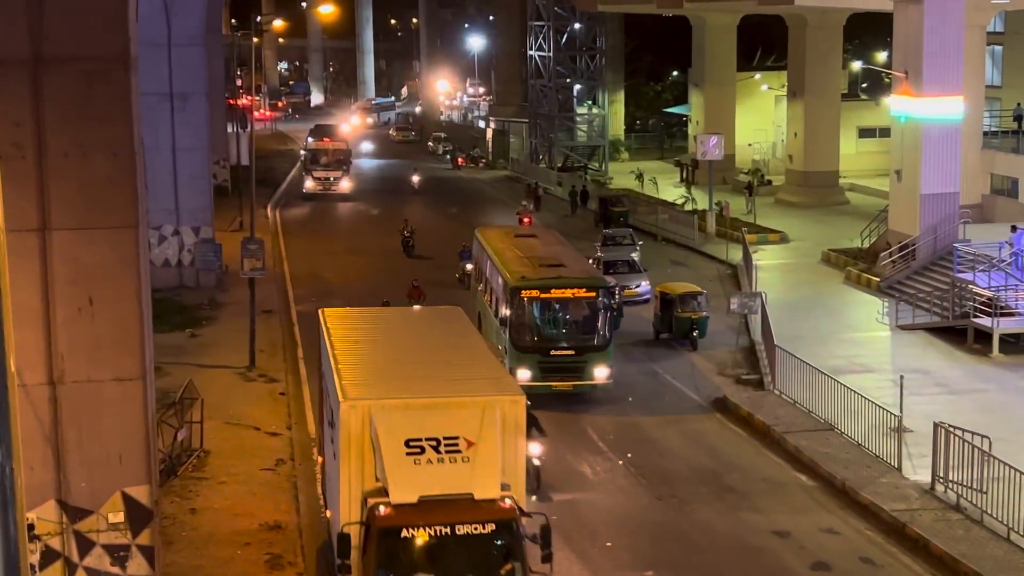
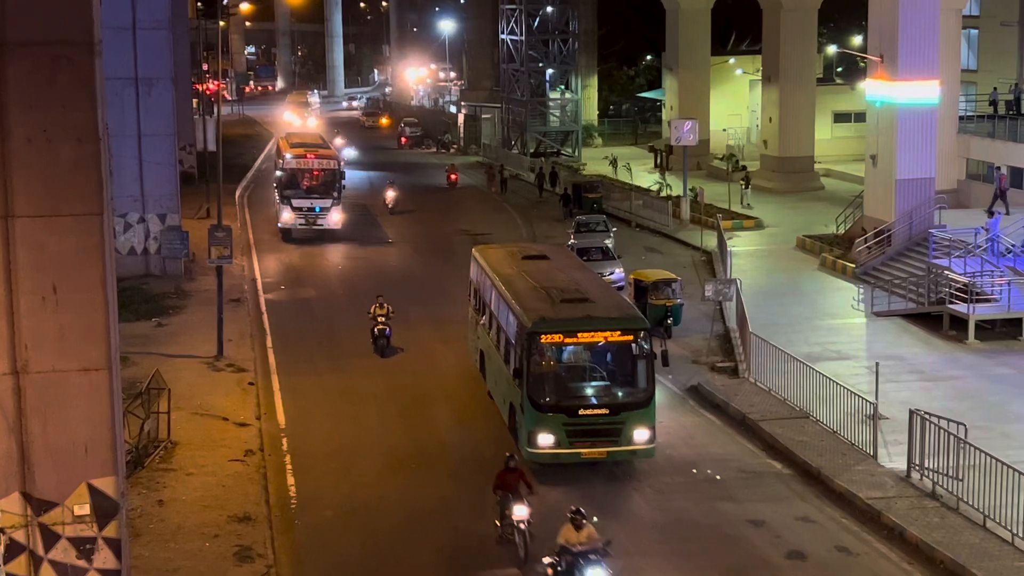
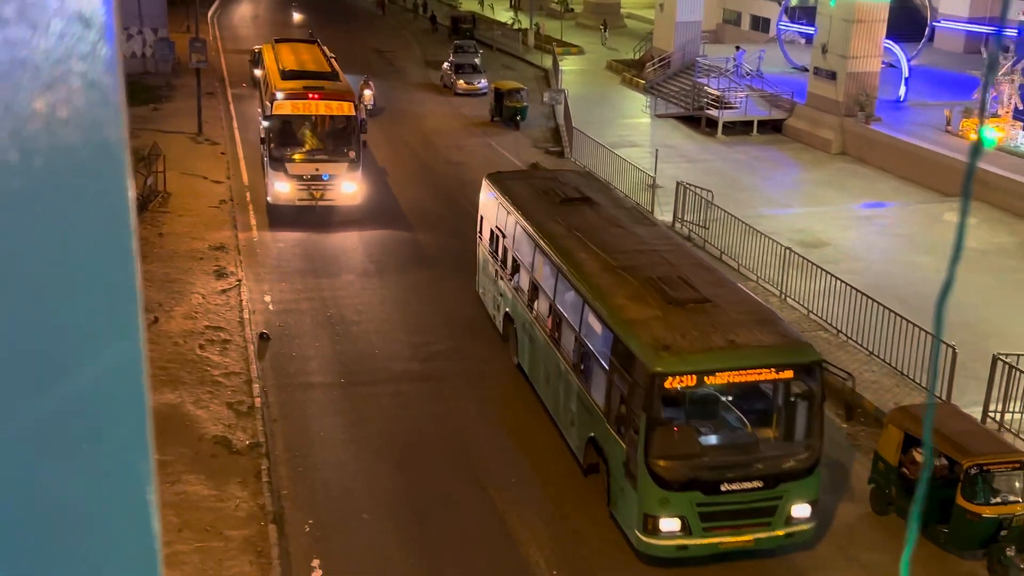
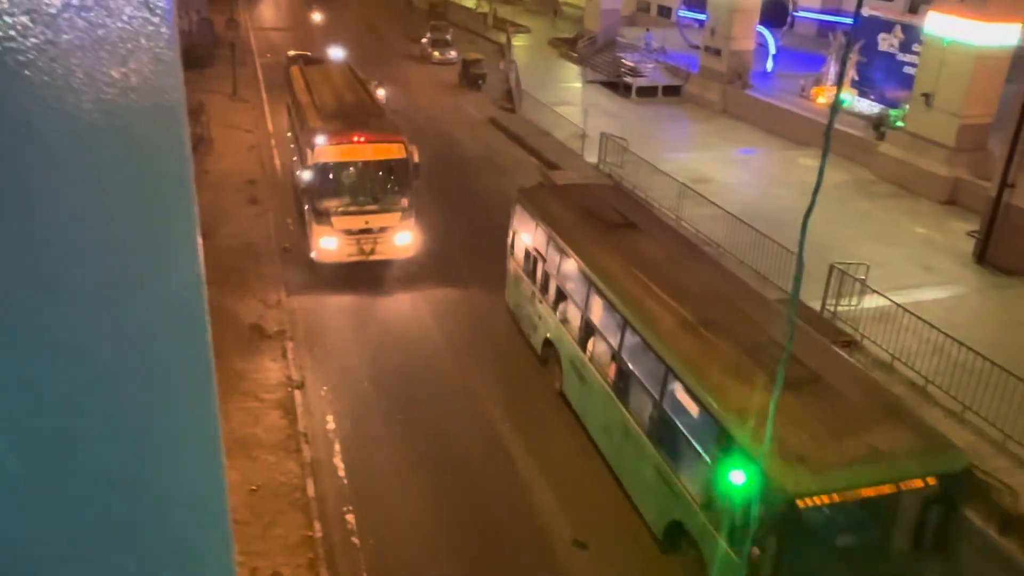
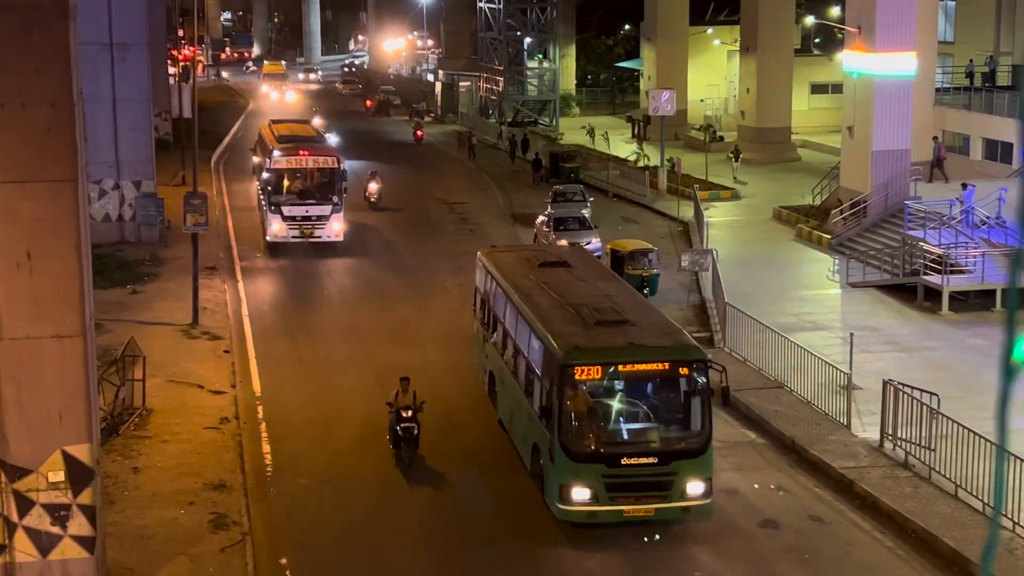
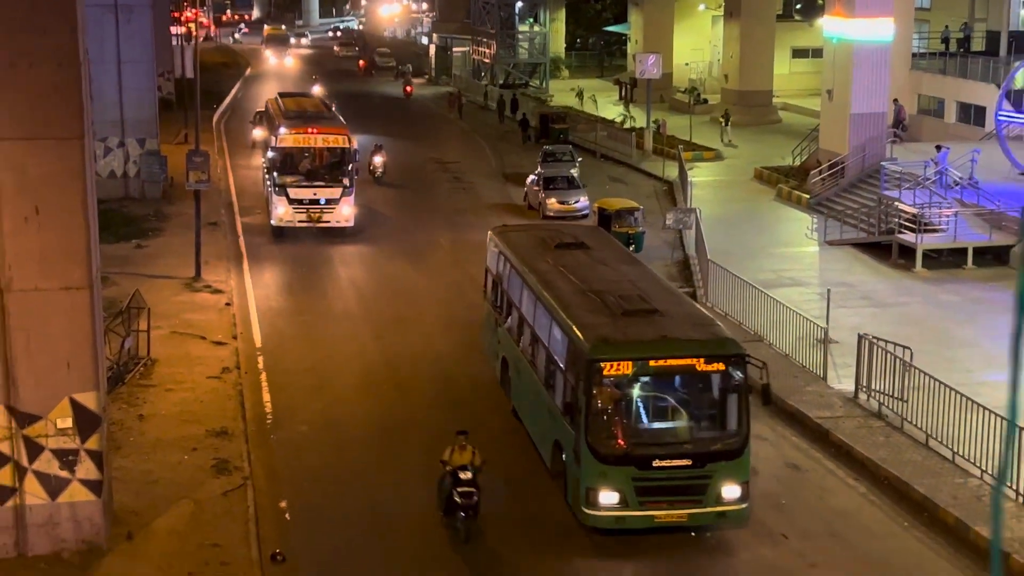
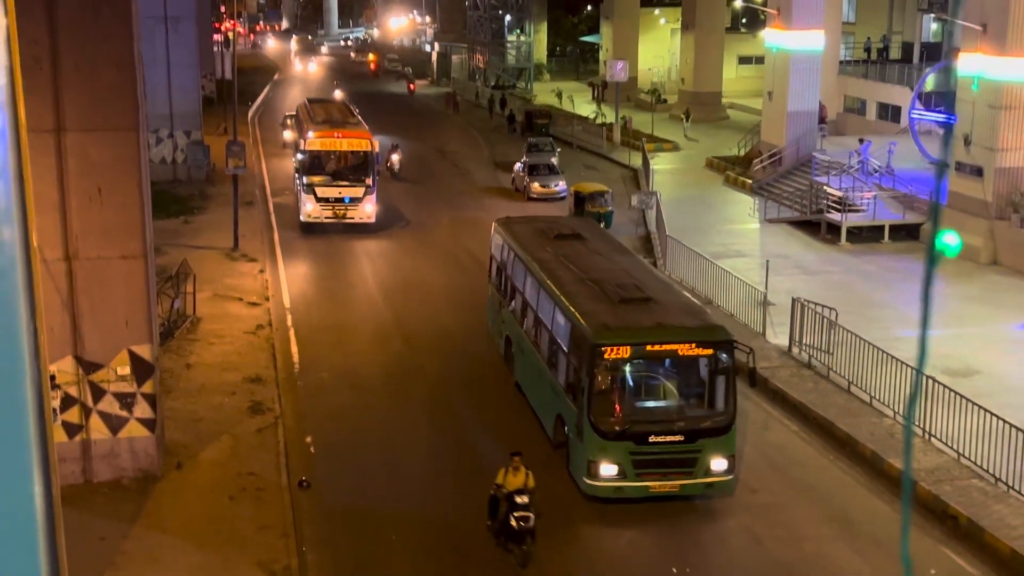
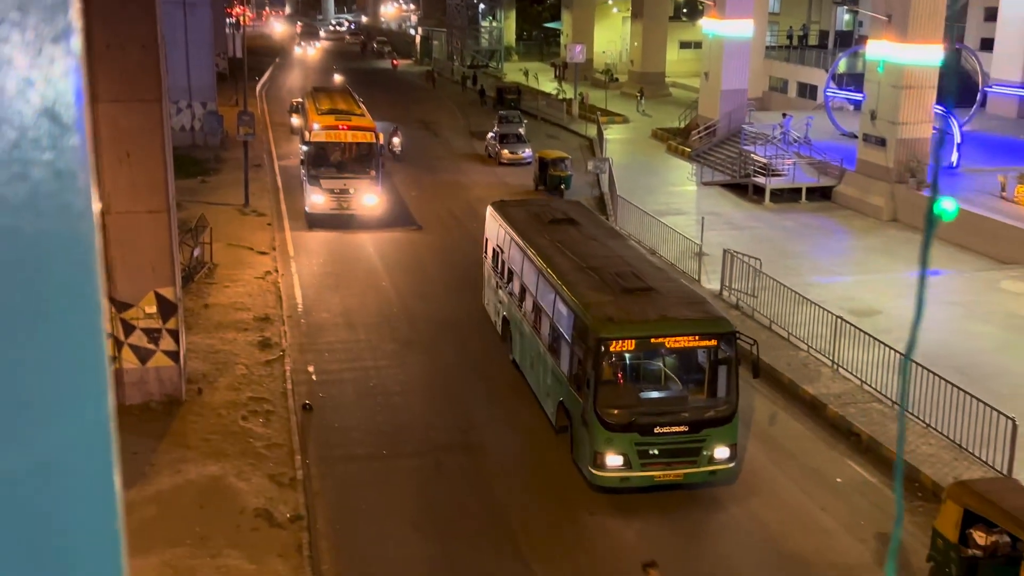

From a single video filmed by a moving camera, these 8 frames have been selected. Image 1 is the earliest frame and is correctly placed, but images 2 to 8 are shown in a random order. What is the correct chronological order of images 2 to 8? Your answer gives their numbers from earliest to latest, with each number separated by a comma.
2, 5, 6, 7, 8, 3, 4
